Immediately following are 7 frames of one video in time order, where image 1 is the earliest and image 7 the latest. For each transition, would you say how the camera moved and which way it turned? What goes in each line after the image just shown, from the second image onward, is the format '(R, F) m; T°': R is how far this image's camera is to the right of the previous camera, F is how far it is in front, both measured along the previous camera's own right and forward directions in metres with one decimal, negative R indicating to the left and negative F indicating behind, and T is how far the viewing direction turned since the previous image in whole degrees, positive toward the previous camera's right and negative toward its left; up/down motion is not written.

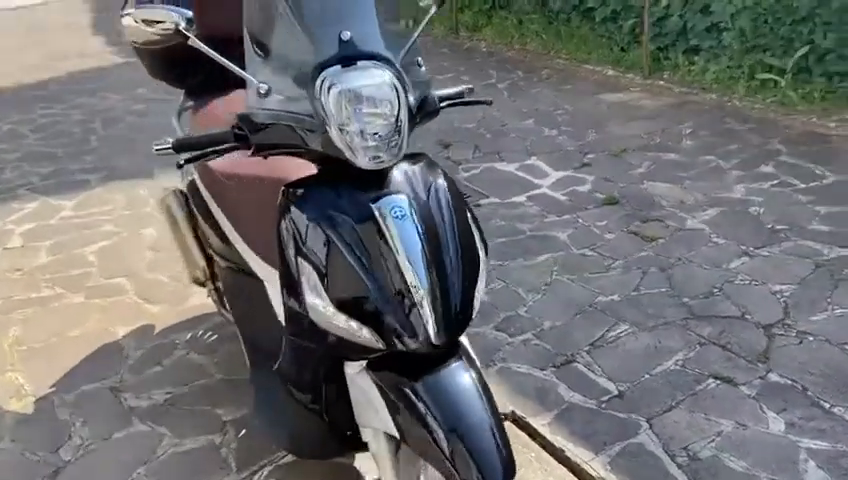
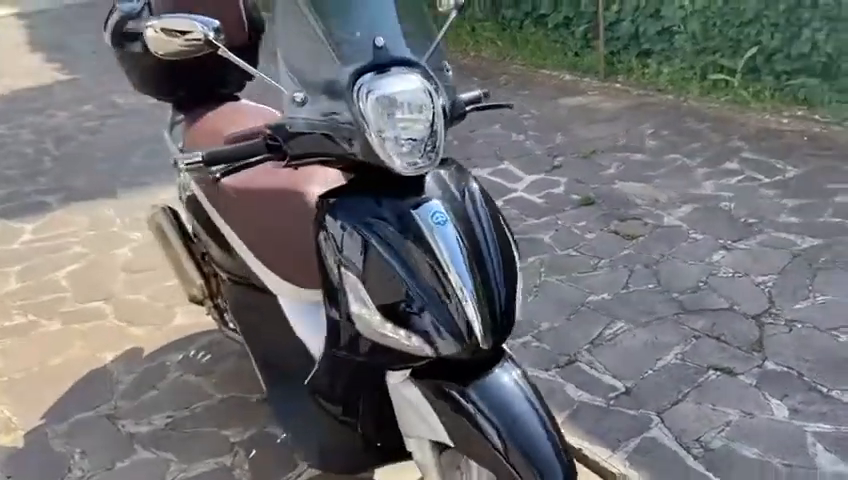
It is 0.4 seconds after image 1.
(-0.3, 0.0) m; +5°
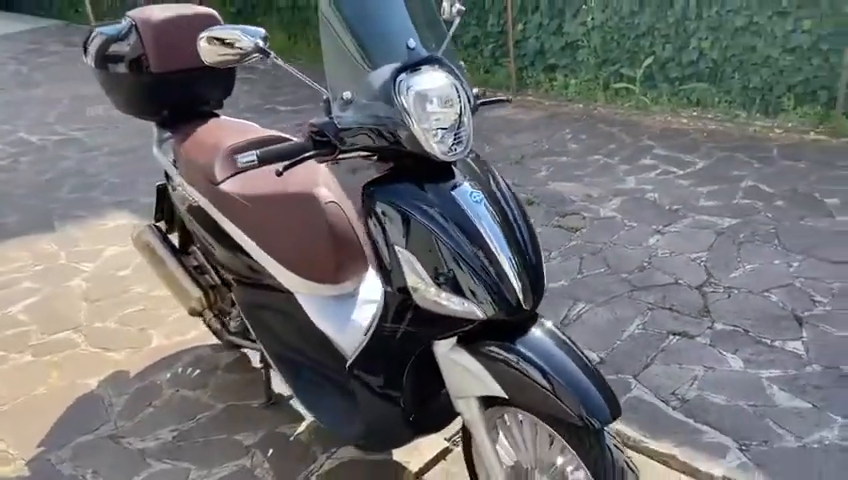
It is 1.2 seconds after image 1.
(-0.4, -0.2) m; +8°
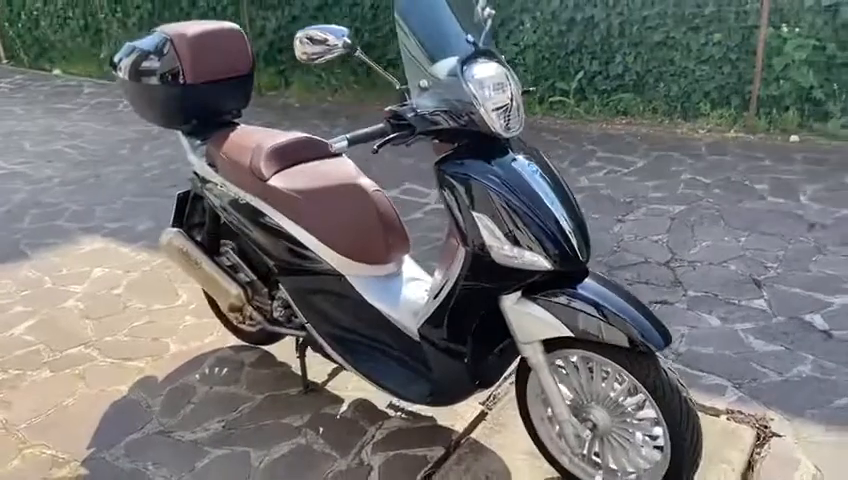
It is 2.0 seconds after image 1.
(-0.5, -0.3) m; +7°
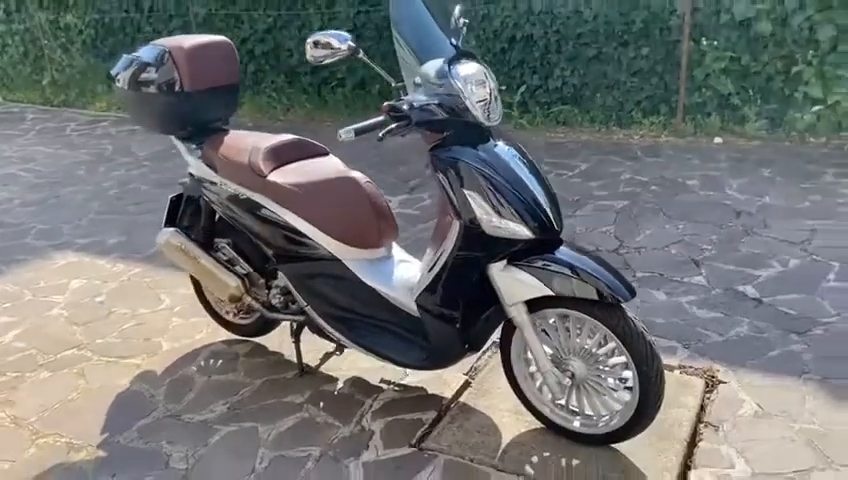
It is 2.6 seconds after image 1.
(-0.2, -0.3) m; +5°
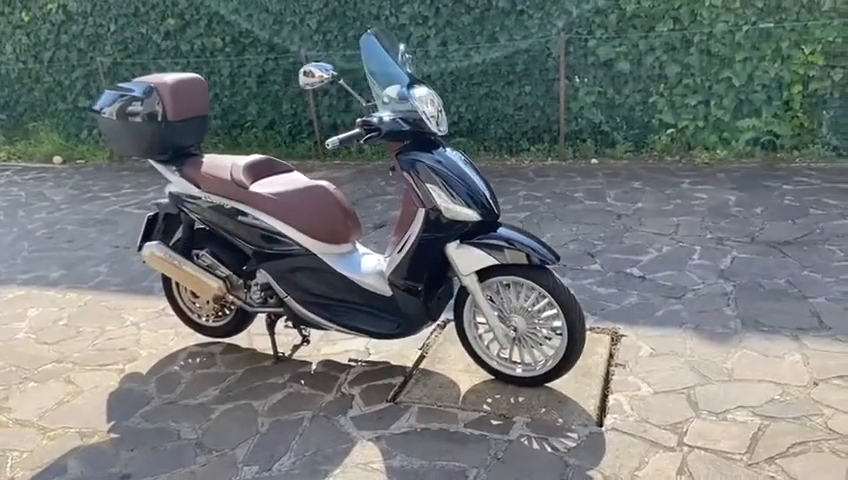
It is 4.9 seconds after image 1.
(-0.4, -0.7) m; +9°
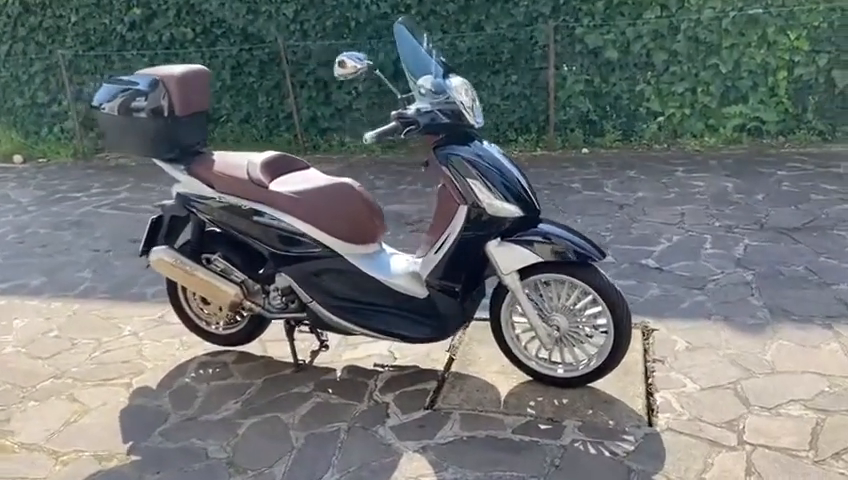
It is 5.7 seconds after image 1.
(-0.4, +0.2) m; +4°
